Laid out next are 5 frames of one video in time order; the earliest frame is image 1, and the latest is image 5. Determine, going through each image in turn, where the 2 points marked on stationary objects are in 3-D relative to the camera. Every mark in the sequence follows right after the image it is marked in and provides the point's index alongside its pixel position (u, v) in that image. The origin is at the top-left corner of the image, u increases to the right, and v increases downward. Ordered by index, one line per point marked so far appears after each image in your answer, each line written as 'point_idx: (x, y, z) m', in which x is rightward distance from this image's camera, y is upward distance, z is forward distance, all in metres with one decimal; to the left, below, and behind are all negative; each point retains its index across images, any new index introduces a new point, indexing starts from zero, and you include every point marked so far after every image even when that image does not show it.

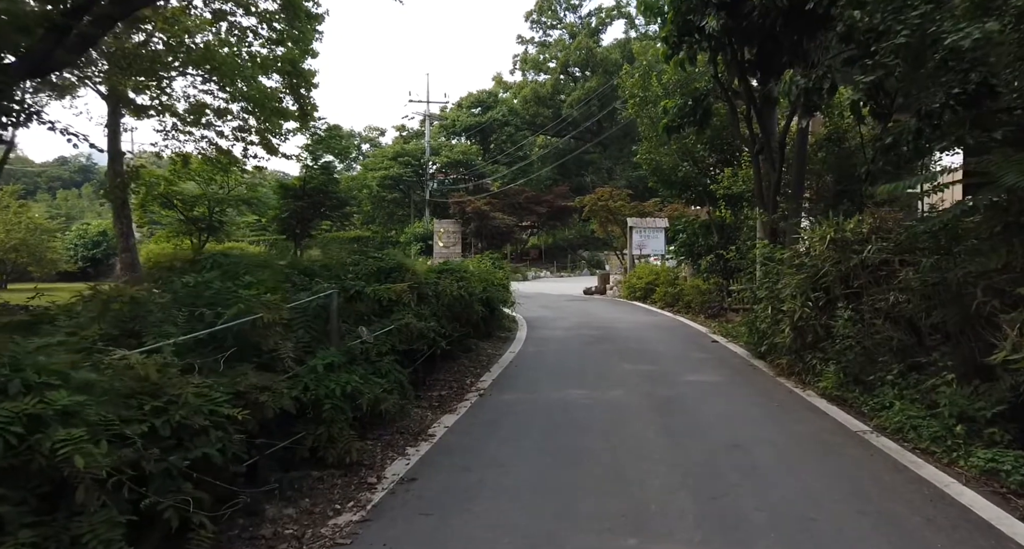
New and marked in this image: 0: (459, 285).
0: (-0.8, -0.1, +9.2) m
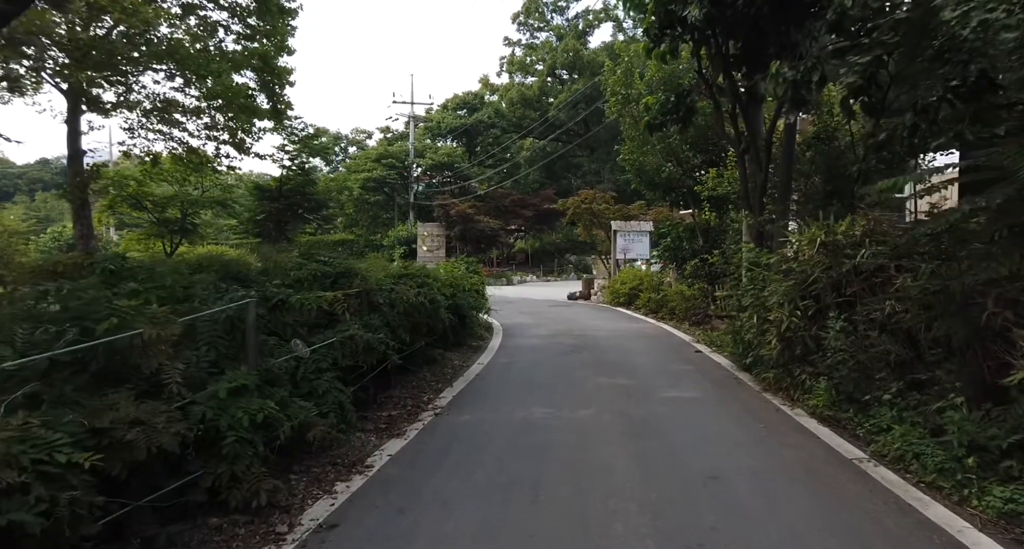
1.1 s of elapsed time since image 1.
0: (-1.2, -0.2, +8.5) m
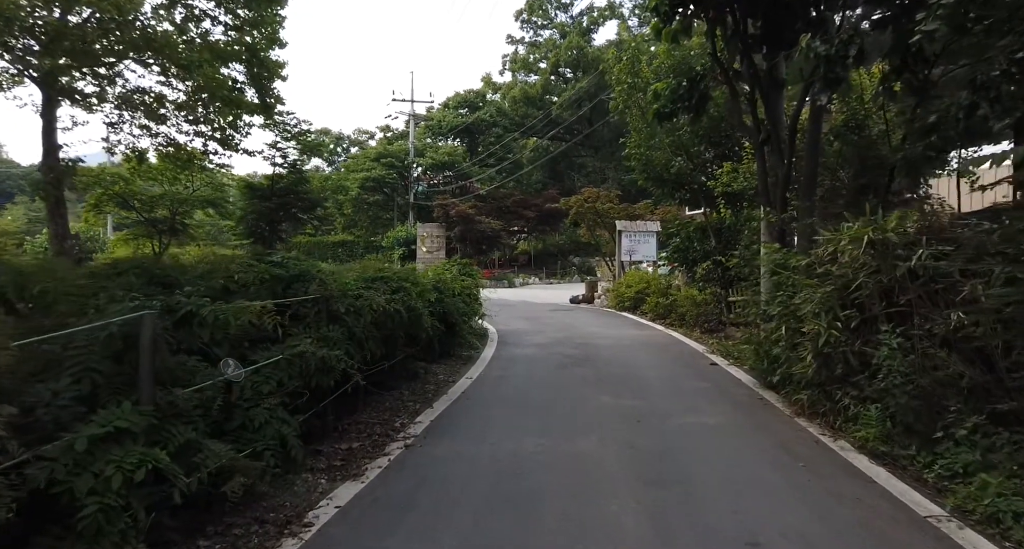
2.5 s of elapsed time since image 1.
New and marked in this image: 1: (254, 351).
0: (-1.3, -0.3, +7.4) m
1: (-2.1, -0.6, +5.2) m
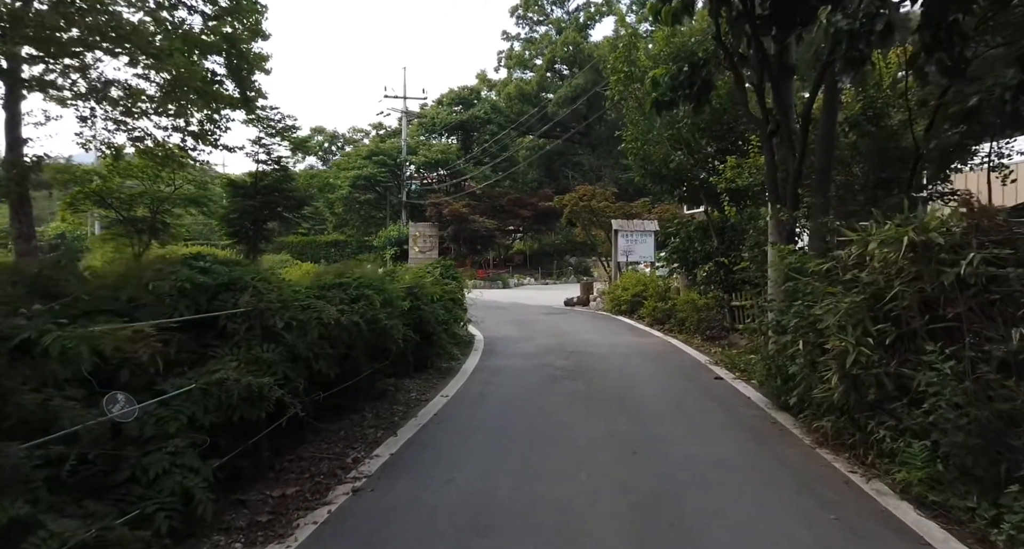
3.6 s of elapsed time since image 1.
0: (-1.6, -0.3, +6.4) m
1: (-2.3, -0.7, +4.2) m
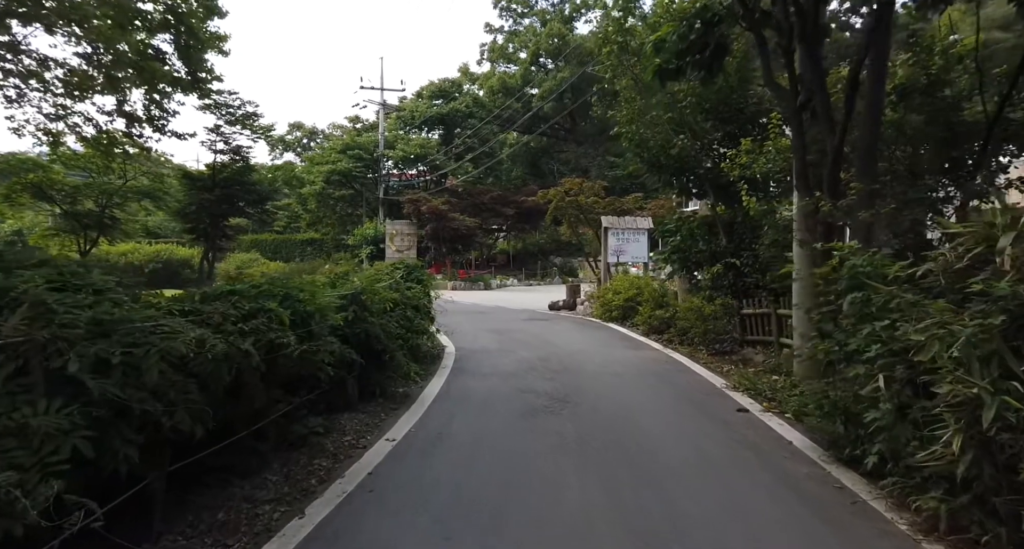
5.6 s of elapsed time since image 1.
0: (-1.8, -0.4, +4.4) m
1: (-2.5, -0.7, +2.2) m
